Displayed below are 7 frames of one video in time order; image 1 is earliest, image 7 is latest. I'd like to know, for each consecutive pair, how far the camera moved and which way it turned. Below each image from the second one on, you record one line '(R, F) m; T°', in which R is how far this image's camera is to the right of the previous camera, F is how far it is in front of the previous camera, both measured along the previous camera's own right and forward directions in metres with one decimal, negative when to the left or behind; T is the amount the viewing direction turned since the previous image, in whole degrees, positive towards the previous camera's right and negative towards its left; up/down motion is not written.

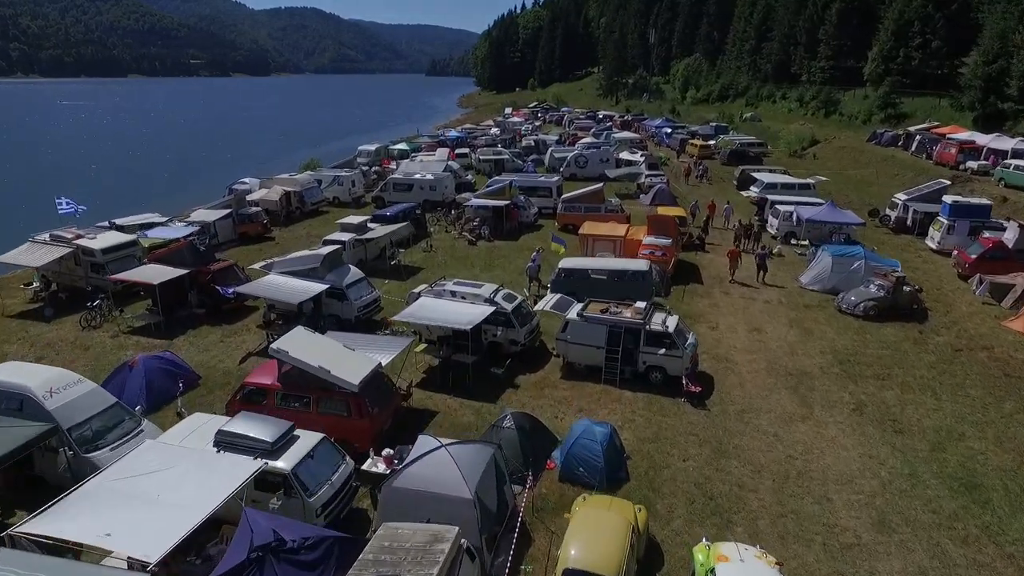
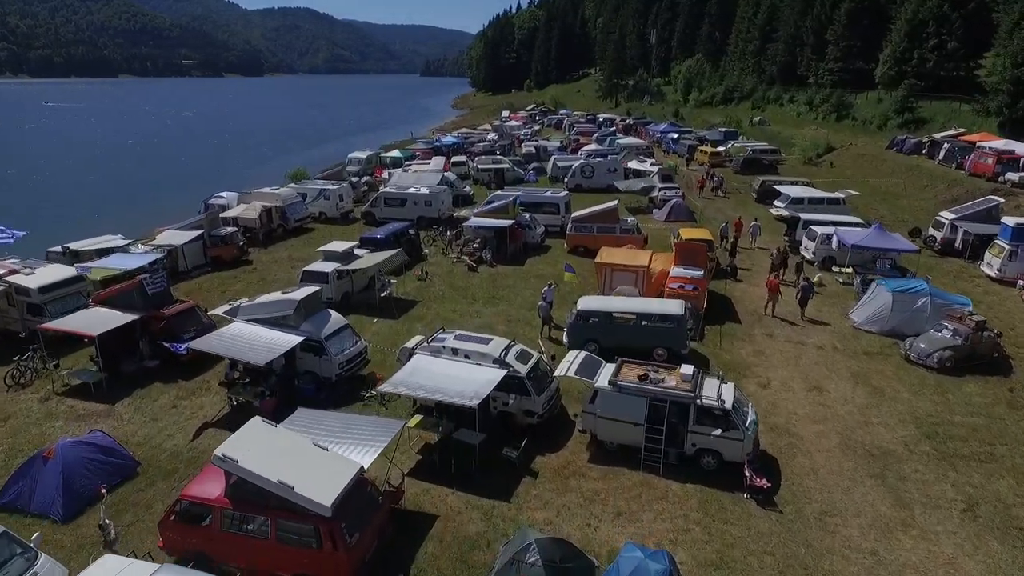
(-0.4, +3.0) m; 0°
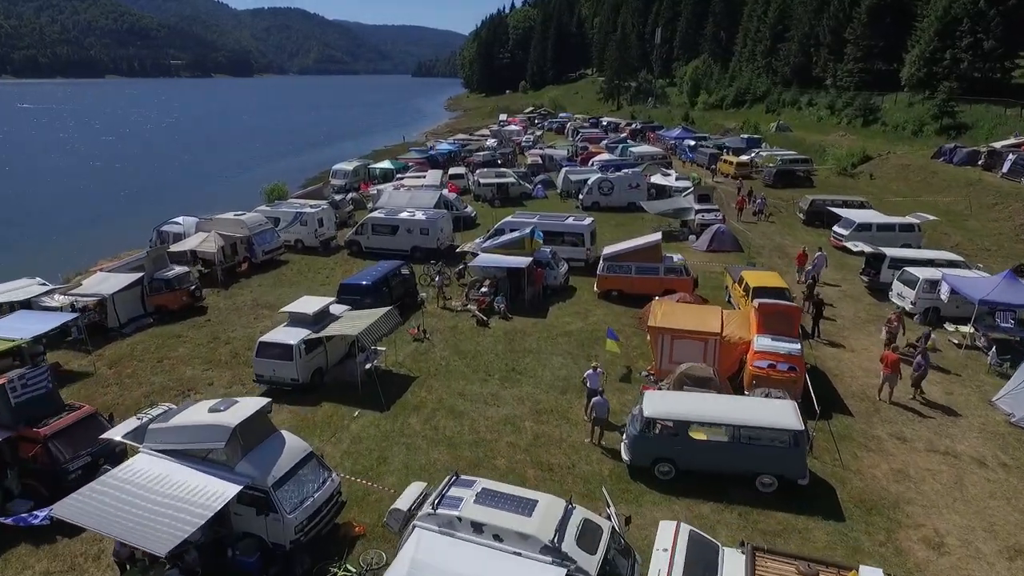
(-0.9, +5.3) m; +1°
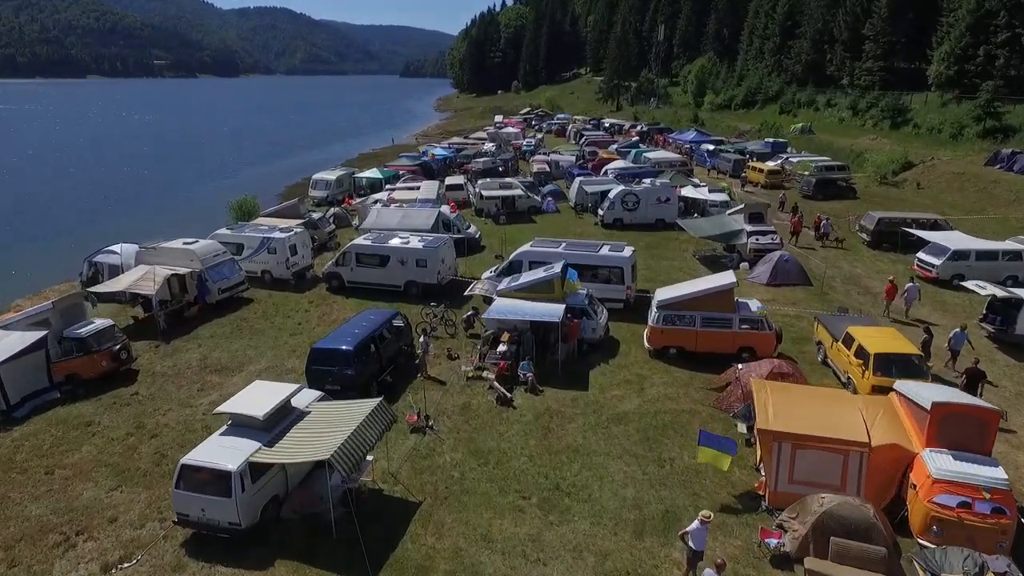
(-1.0, +5.2) m; +1°
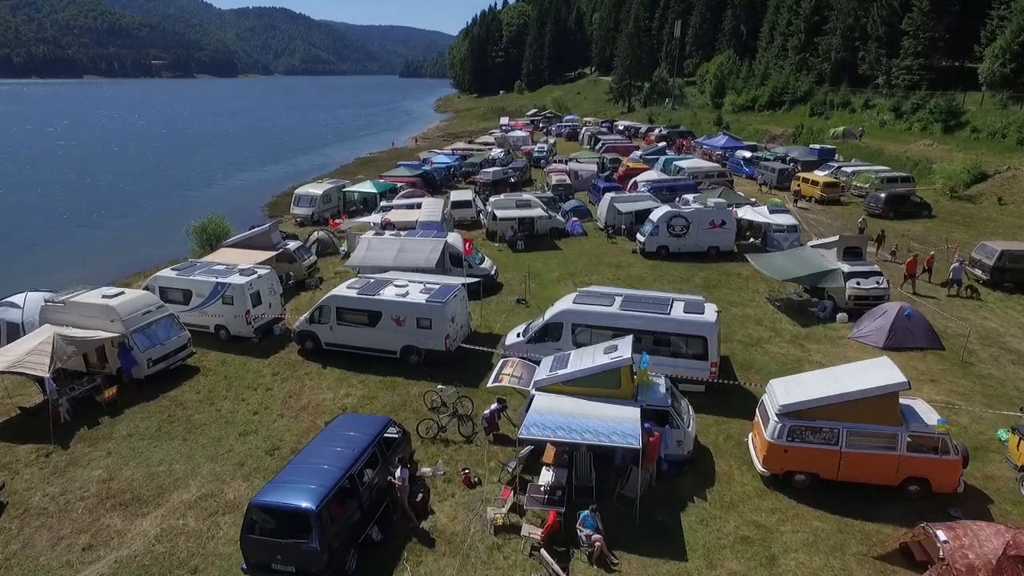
(-0.9, +5.6) m; 0°
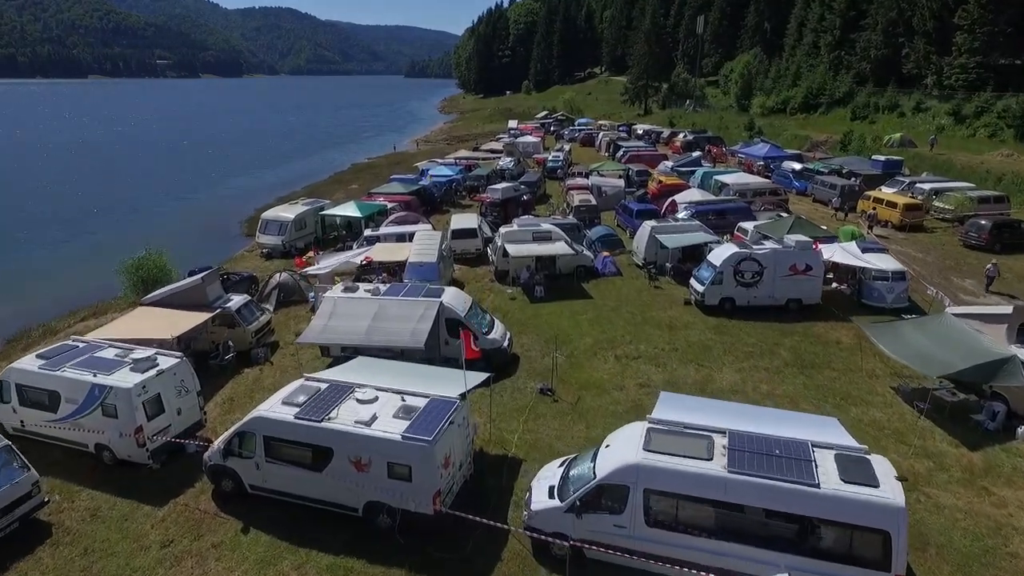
(-0.4, +6.2) m; 0°
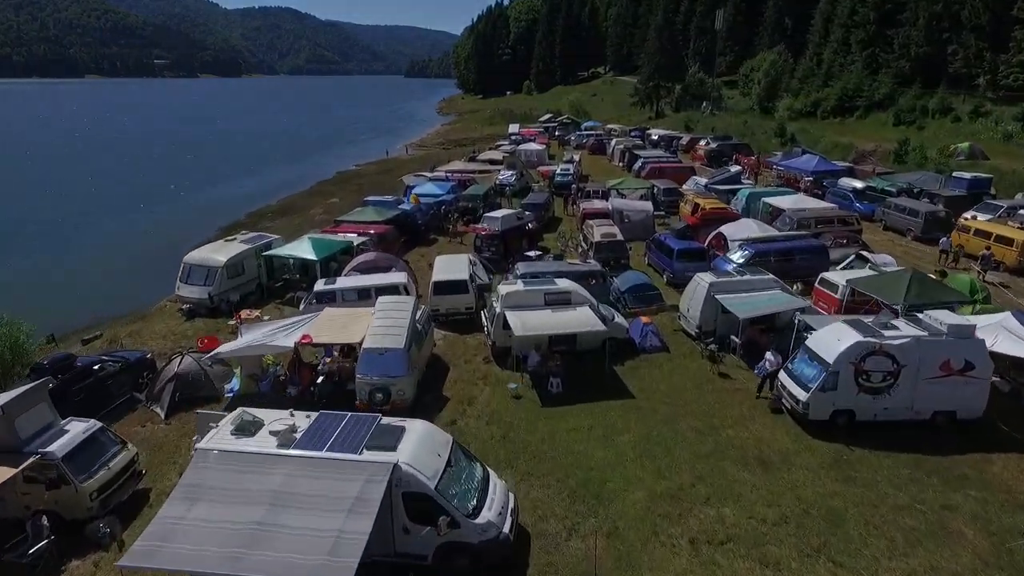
(-0.1, +6.8) m; 0°
